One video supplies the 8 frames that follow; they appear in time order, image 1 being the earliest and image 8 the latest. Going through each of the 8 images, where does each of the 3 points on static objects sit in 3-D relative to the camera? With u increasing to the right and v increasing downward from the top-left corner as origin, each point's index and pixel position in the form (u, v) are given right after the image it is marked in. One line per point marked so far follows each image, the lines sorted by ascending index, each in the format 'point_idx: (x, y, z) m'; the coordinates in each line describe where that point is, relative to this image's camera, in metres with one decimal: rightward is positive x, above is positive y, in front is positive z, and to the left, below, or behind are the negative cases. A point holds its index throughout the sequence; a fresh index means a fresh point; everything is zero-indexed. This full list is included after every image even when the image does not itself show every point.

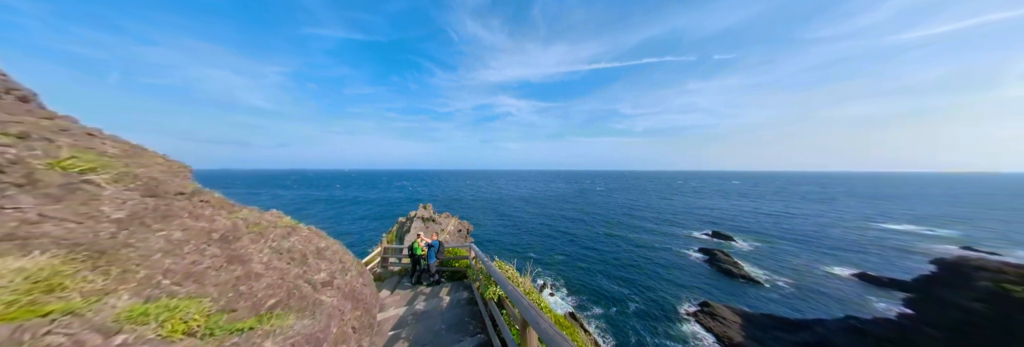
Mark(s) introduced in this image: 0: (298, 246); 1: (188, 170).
0: (-4.4, -1.5, +4.3) m
1: (-7.2, 0.0, +4.6) m
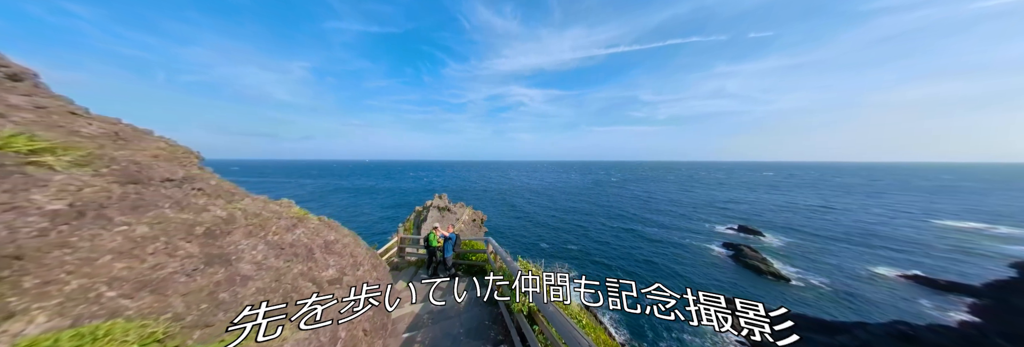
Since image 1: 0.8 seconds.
0: (-3.9, -1.2, +3.9) m
1: (-6.7, +0.2, +4.3) m
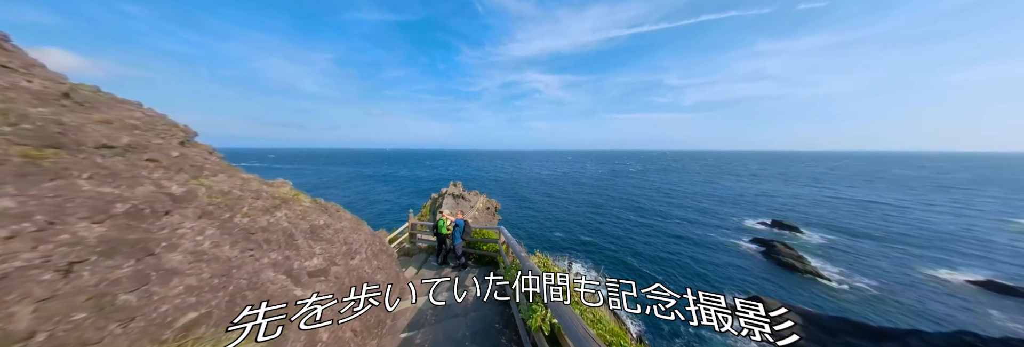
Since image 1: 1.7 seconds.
0: (-3.6, -0.8, +3.4) m
1: (-6.4, +0.7, +3.9) m
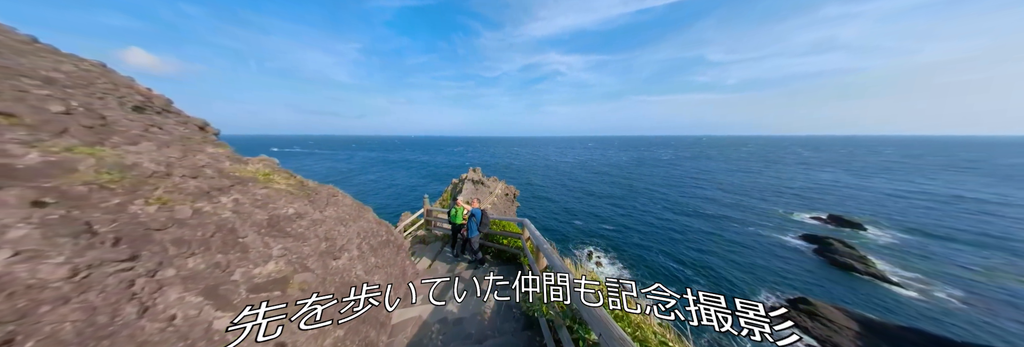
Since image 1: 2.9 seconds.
0: (-3.2, -0.4, +2.4) m
1: (-5.9, +1.2, +3.1) m
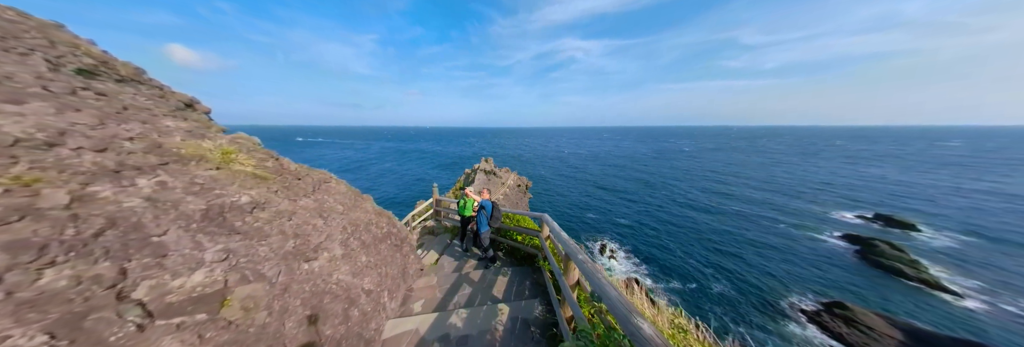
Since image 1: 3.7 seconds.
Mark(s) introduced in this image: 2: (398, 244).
0: (-3.0, -0.2, +1.8) m
1: (-5.6, +1.4, +2.5) m
2: (-2.6, -1.6, +4.7) m
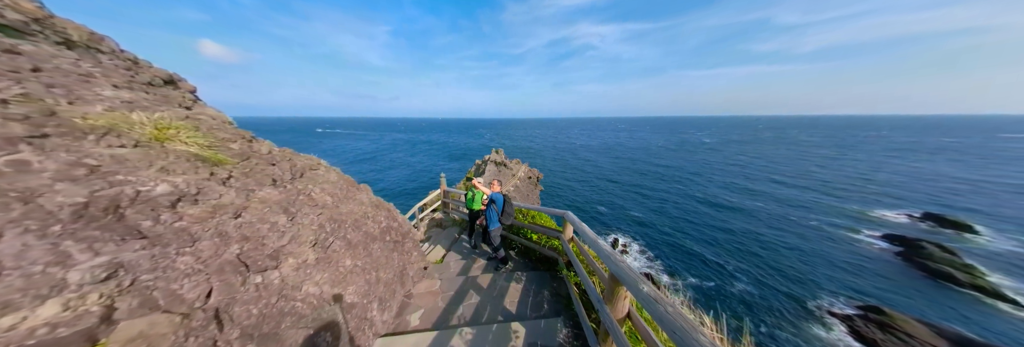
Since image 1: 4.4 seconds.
0: (-2.8, -0.1, +1.2) m
1: (-5.4, +1.6, +2.0) m
2: (-2.3, -1.3, +4.2) m
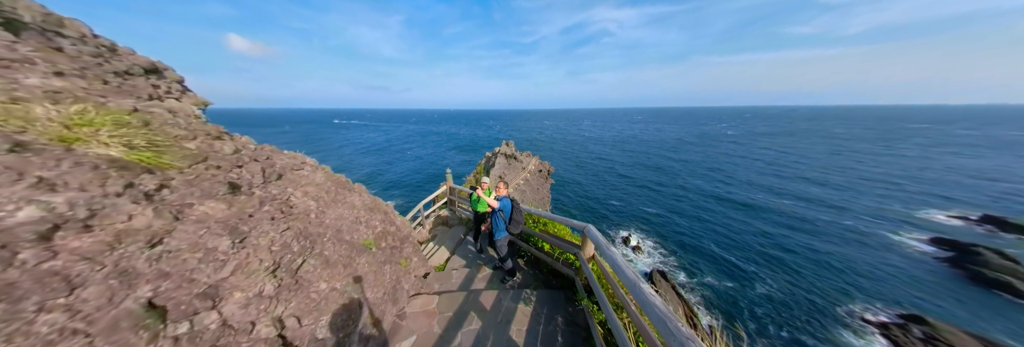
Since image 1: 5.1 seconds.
0: (-2.8, -0.2, +0.7) m
1: (-5.3, +1.6, +1.6) m
2: (-2.2, -1.3, +3.7) m
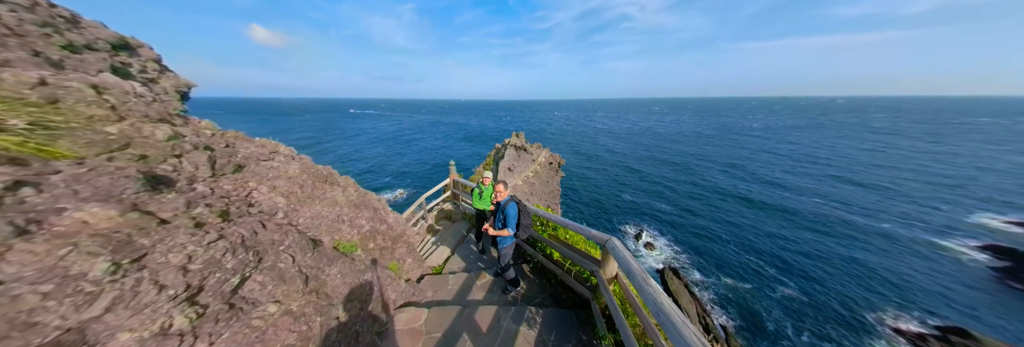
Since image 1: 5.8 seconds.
0: (-2.8, -0.2, +0.3) m
1: (-5.3, +1.7, +1.2) m
2: (-2.1, -1.2, +3.3) m
